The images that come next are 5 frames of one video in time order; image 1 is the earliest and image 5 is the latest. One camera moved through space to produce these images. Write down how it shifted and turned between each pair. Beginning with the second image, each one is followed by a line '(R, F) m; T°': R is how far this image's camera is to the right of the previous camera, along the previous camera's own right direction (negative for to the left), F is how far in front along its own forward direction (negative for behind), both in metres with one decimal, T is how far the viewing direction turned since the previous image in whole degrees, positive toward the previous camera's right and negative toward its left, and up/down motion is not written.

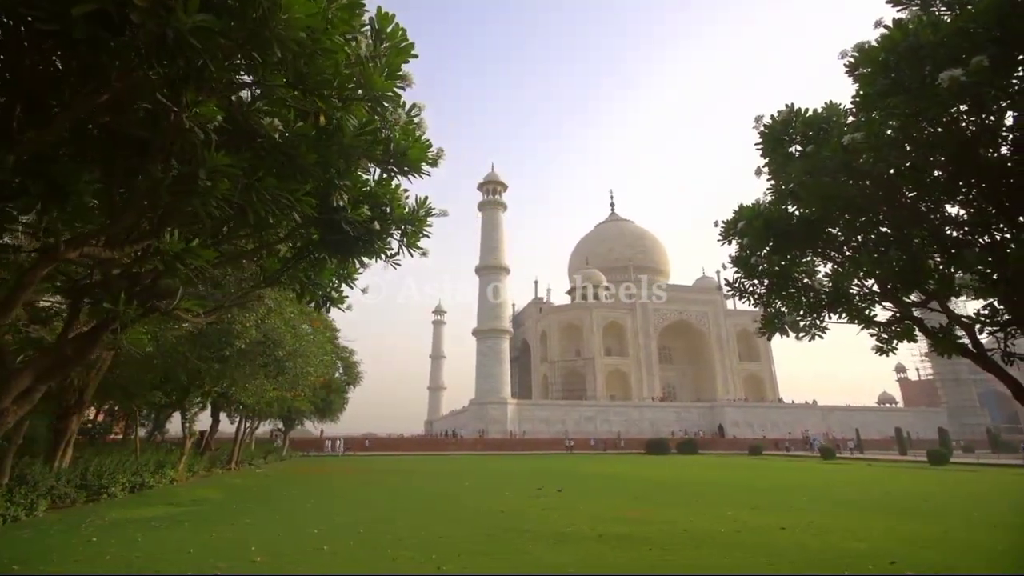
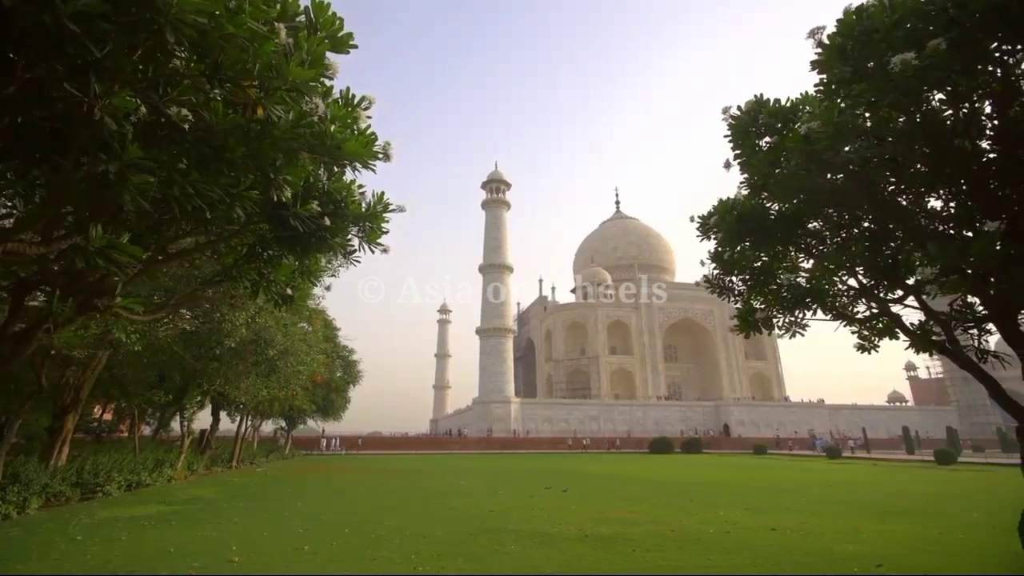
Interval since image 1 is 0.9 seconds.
(+0.3, +0.1) m; -1°
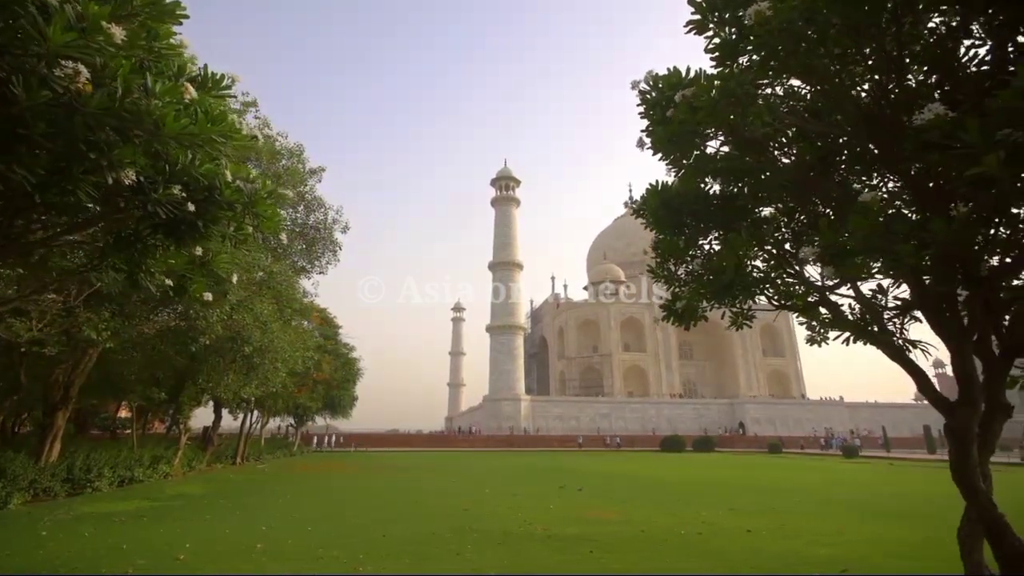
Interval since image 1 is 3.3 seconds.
(+0.8, +0.2) m; -2°
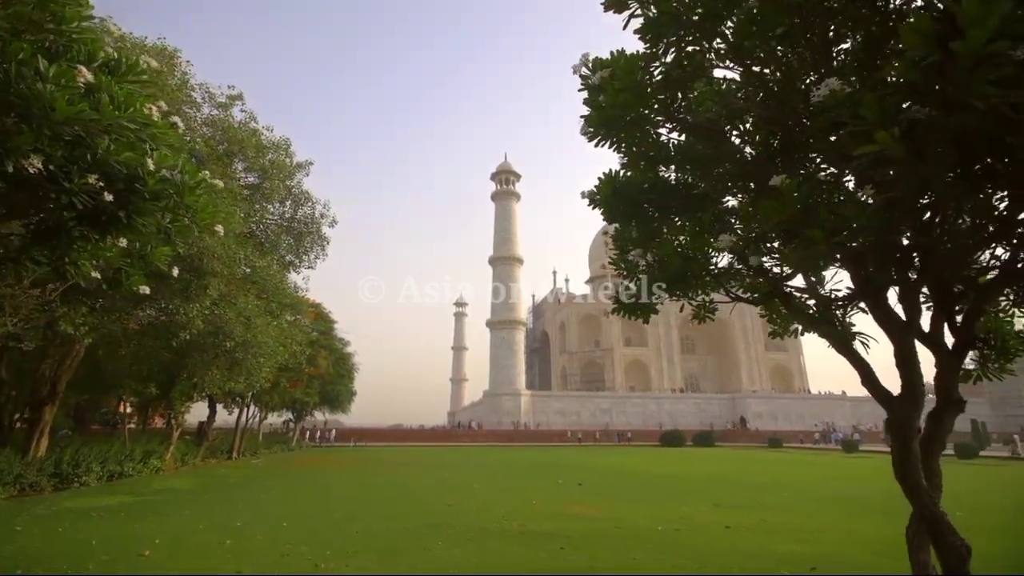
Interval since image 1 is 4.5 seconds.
(+0.4, +0.1) m; -1°
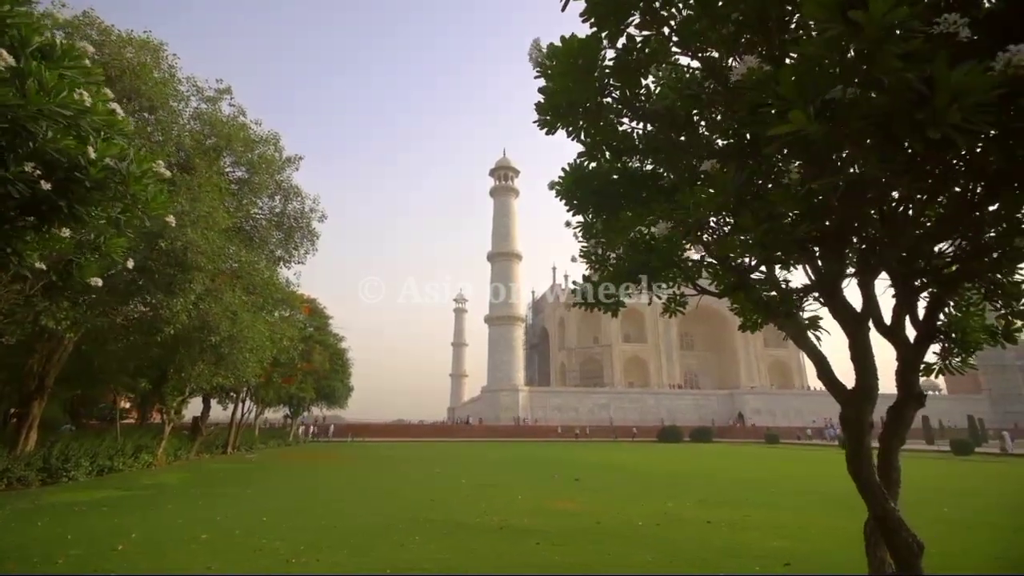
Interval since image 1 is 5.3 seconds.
(+0.3, +0.1) m; 0°
